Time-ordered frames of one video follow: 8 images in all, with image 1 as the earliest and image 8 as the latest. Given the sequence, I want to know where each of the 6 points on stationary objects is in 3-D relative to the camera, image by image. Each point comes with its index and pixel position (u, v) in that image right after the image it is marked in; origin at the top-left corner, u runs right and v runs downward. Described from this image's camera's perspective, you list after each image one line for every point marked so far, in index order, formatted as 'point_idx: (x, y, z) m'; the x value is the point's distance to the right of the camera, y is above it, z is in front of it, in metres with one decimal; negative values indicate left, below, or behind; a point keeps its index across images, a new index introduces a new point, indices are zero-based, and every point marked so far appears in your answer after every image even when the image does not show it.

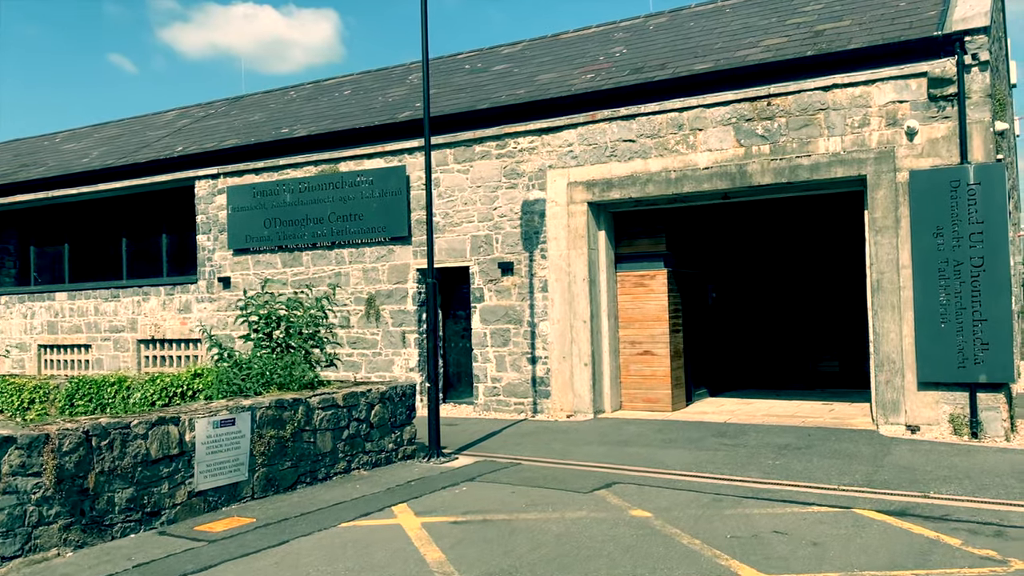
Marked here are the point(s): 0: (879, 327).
0: (+4.7, -0.5, +10.9) m
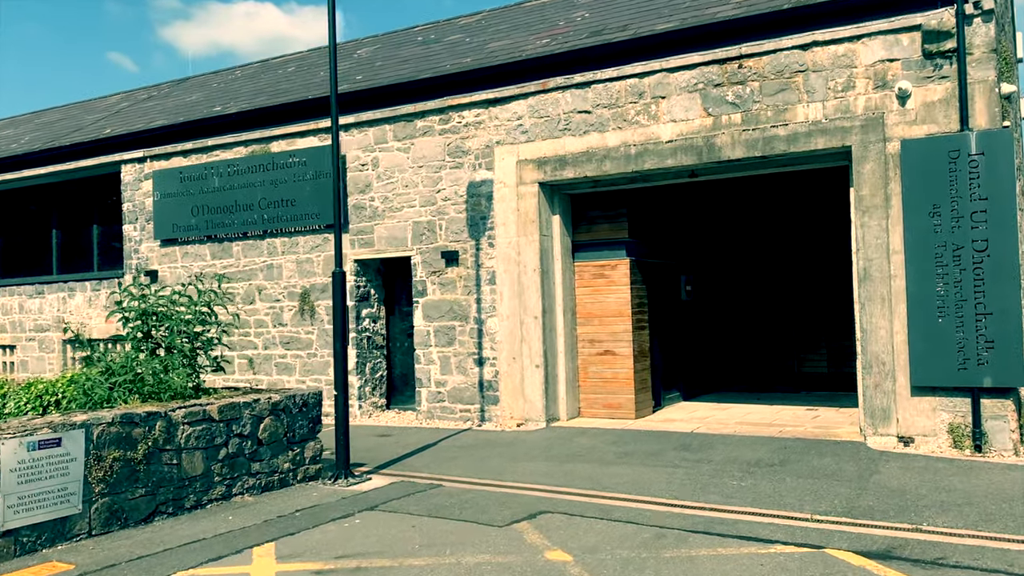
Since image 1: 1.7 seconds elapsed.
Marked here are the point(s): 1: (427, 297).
0: (+3.9, -0.4, +9.4) m
1: (-1.2, -0.1, +12.2) m
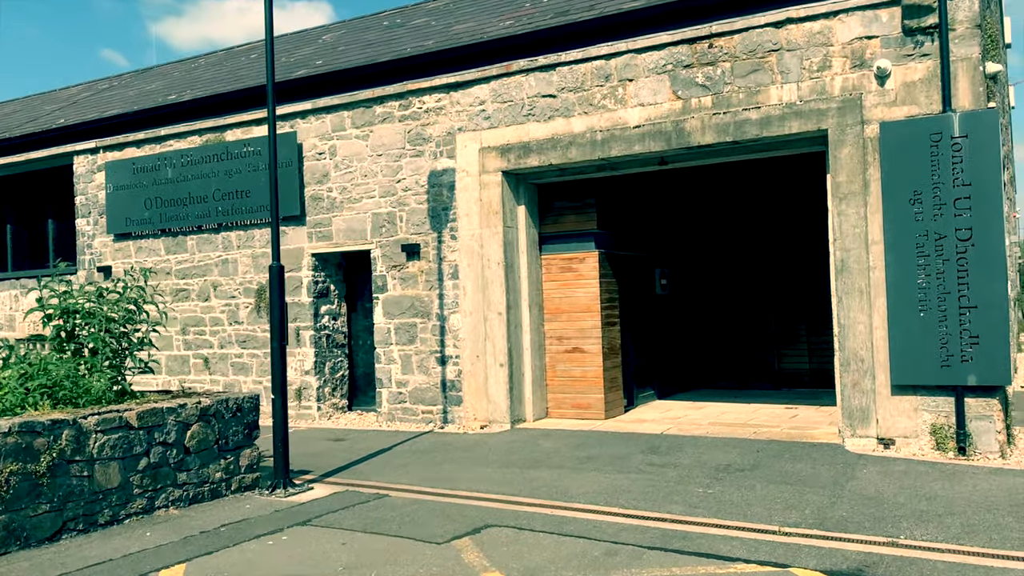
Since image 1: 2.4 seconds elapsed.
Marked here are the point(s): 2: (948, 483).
0: (+3.4, -0.3, +8.8) m
1: (-1.7, -0.1, +11.6) m
2: (+3.8, -1.7, +7.4) m
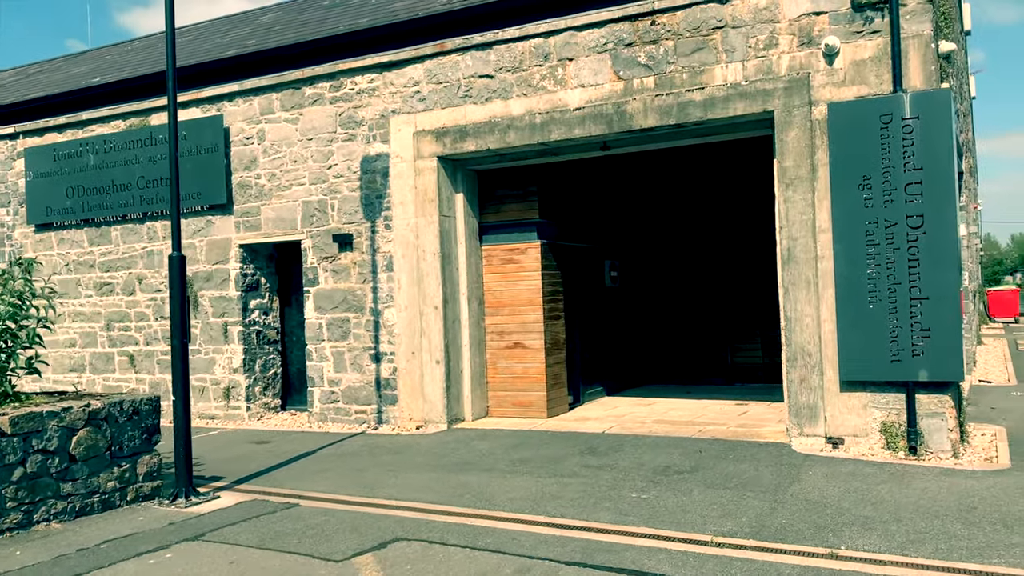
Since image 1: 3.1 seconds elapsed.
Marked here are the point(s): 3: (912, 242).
0: (+2.7, -0.2, +8.4) m
1: (-2.5, 0.0, +11.0) m
2: (+3.1, -1.6, +6.9) m
3: (+3.7, +0.4, +7.8) m
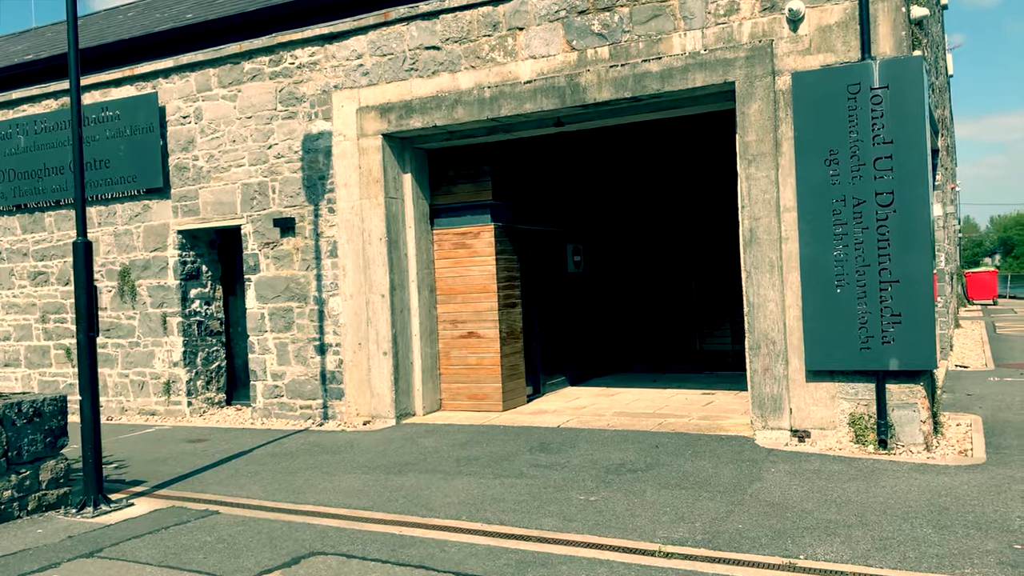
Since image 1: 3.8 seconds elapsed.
0: (+2.2, -0.1, +7.8) m
1: (-3.1, +0.2, +10.3) m
2: (+2.7, -1.5, +6.4) m
3: (+3.2, +0.6, +7.3) m
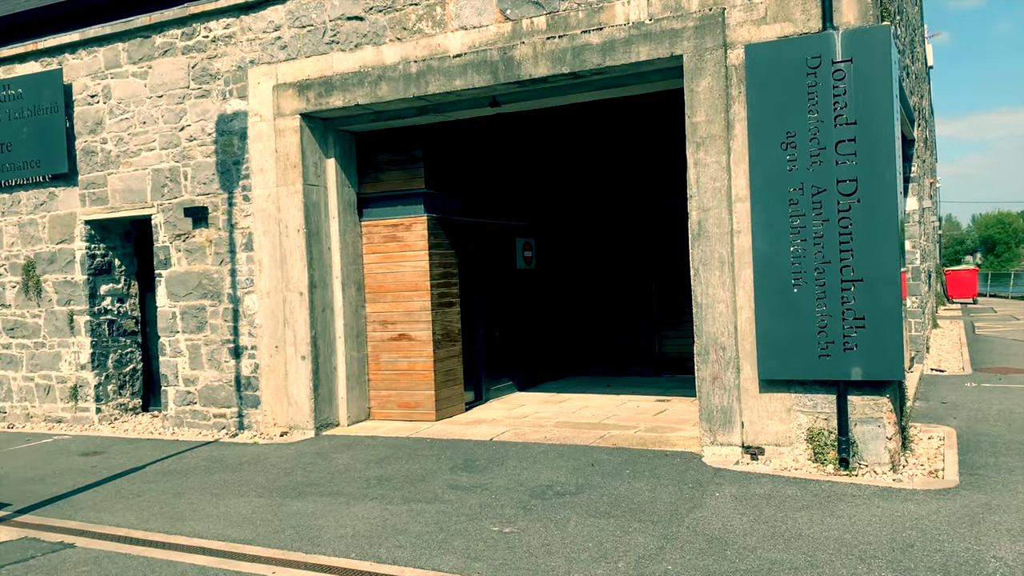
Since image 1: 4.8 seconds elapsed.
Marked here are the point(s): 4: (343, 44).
0: (+1.6, -0.1, +7.0) m
1: (-3.8, +0.2, +9.4) m
2: (+2.0, -1.5, +5.6) m
3: (+2.5, +0.6, +6.5) m
4: (-1.7, +2.4, +8.4) m
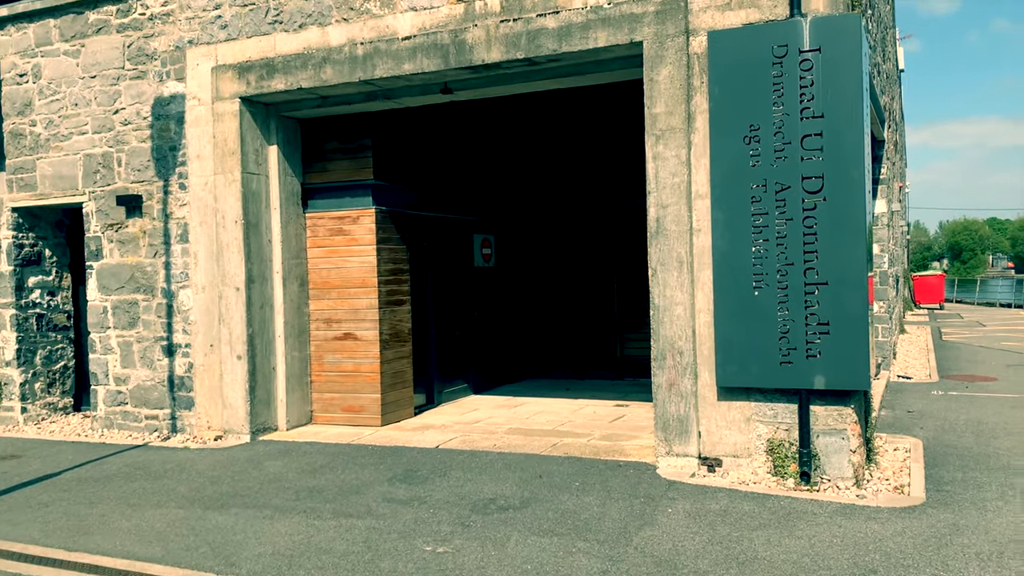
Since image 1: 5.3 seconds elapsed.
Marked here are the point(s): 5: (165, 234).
0: (+1.1, -0.1, +6.6) m
1: (-4.2, +0.3, +8.8) m
2: (+1.6, -1.5, +5.2) m
3: (+2.1, +0.6, +6.1) m
4: (-2.1, +2.5, +7.9) m
5: (-3.5, +0.5, +8.5) m
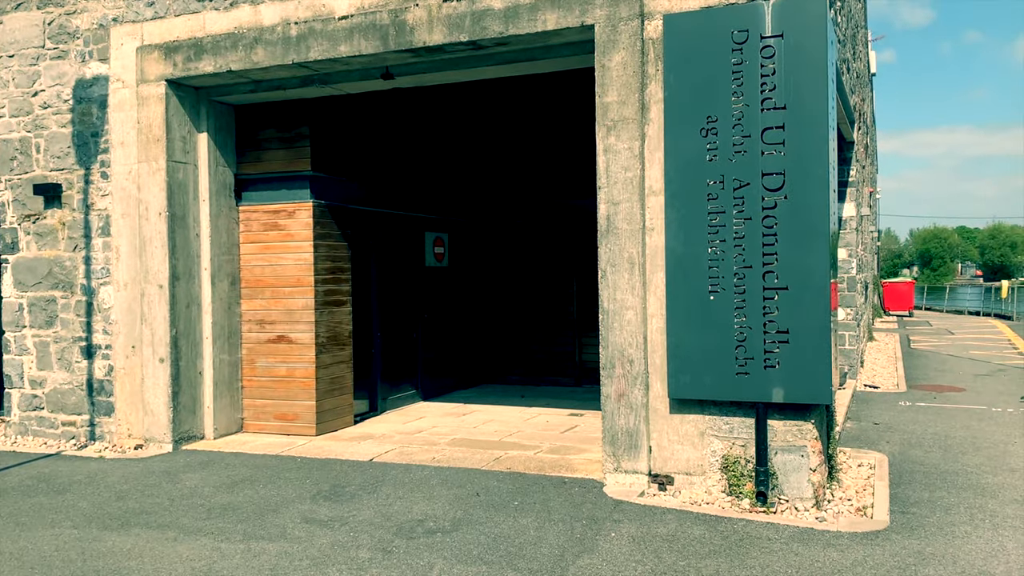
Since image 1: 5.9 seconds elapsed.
0: (+0.7, -0.1, +6.1) m
1: (-4.7, +0.3, +8.2) m
2: (+1.2, -1.5, +4.7) m
3: (+1.7, +0.5, +5.6) m
4: (-2.5, +2.5, +7.4) m
5: (-3.9, +0.6, +7.9) m
